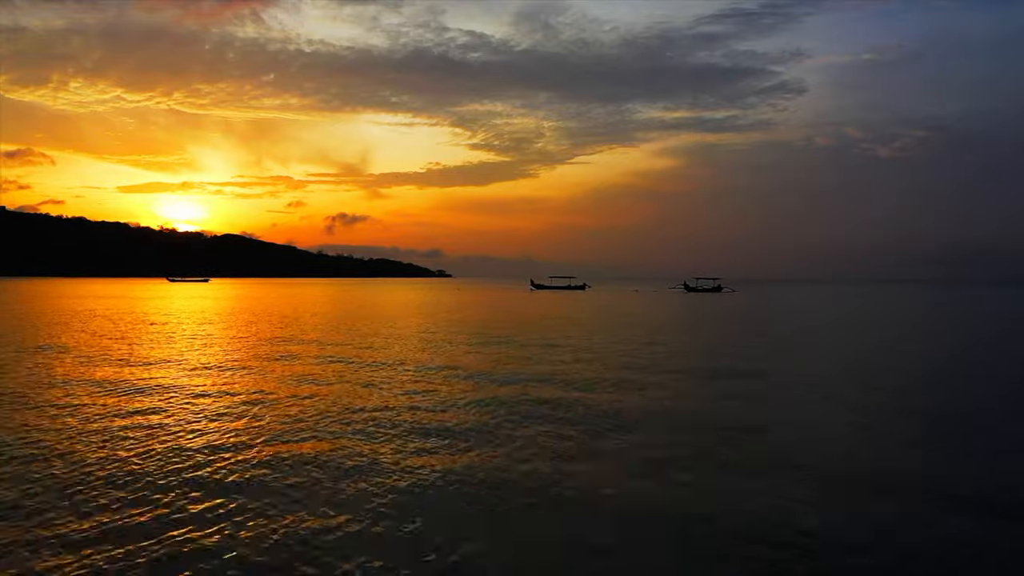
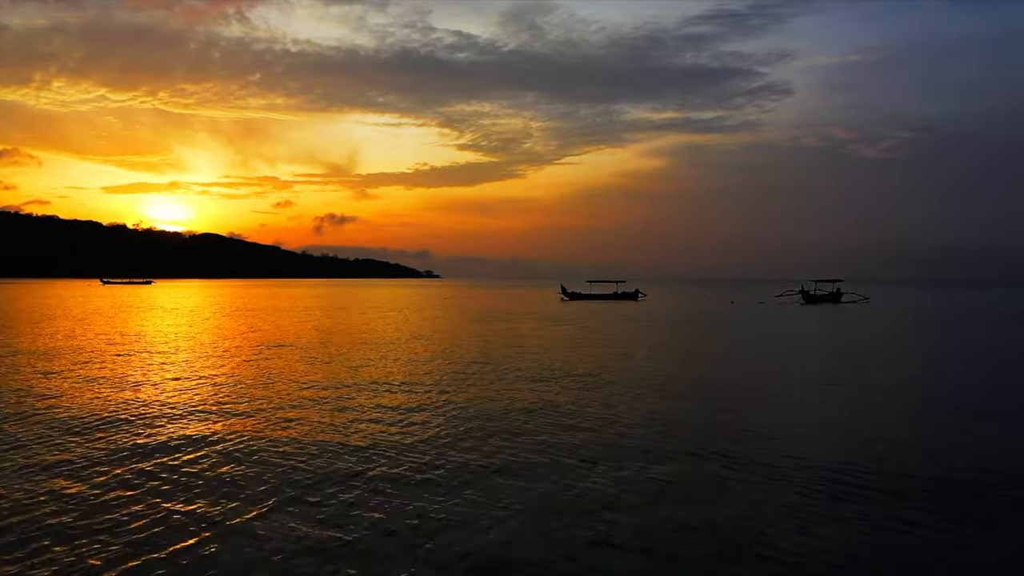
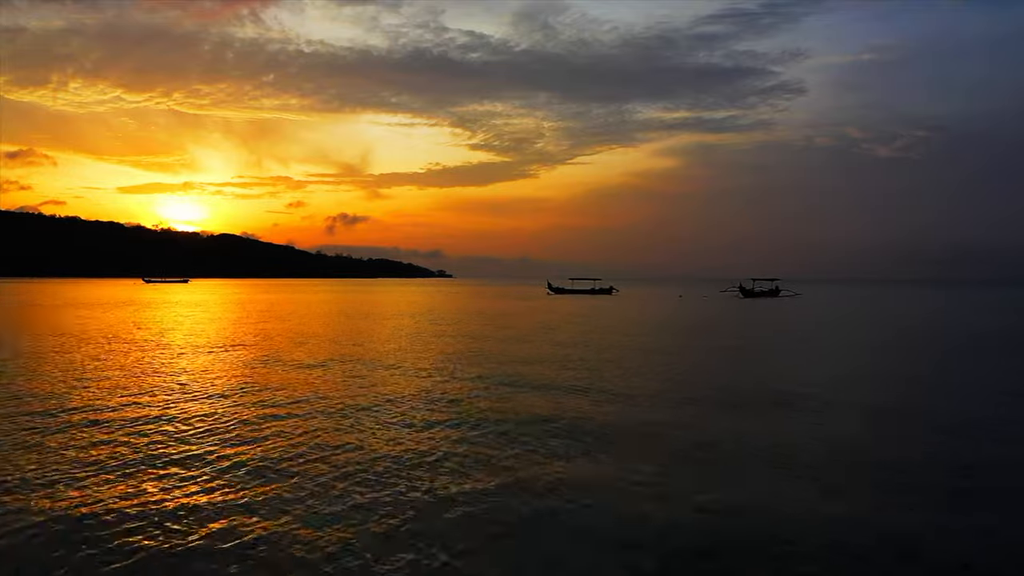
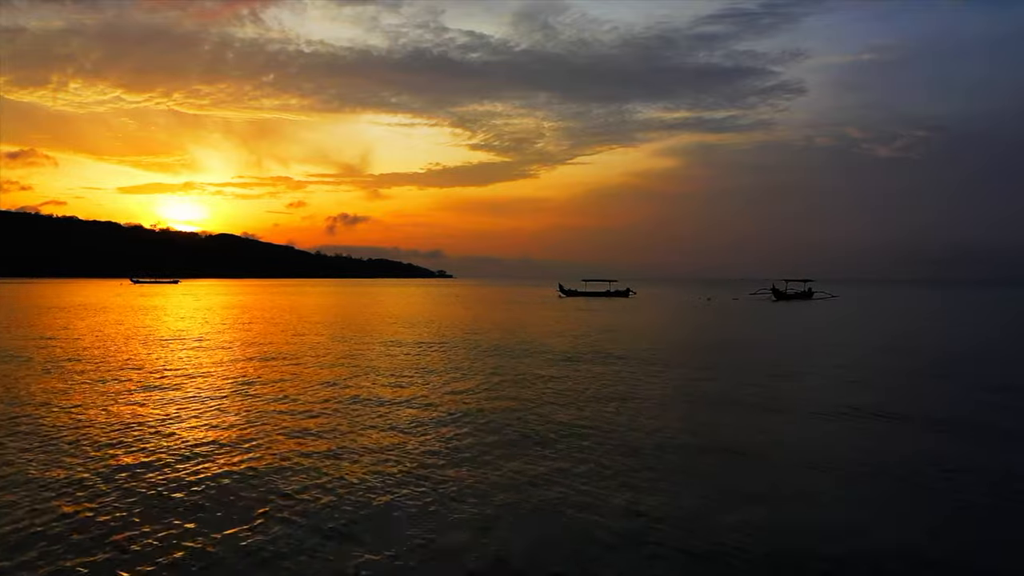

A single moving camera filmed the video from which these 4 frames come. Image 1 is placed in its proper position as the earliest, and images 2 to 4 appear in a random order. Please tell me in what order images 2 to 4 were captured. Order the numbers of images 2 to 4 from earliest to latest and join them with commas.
3, 4, 2
